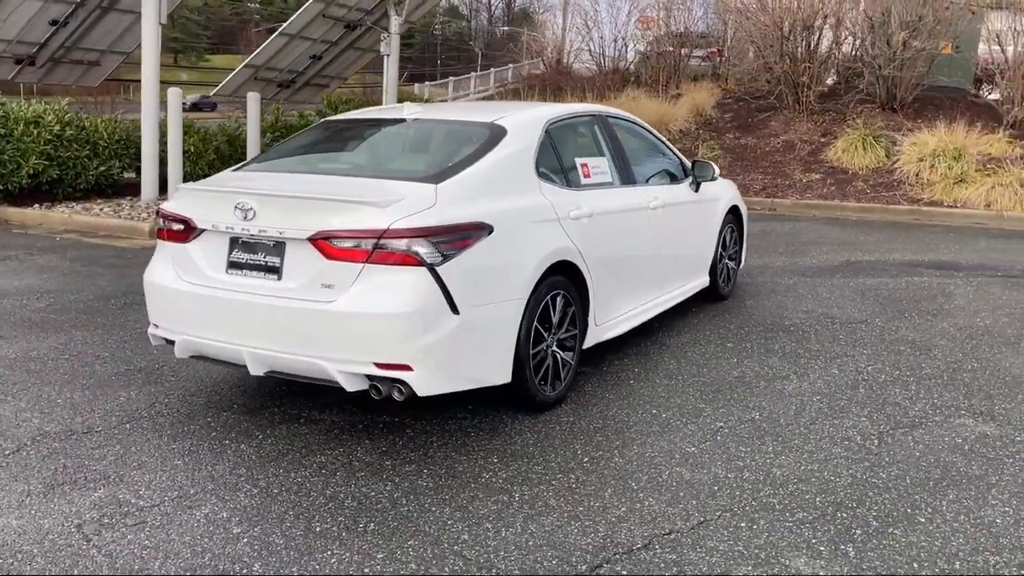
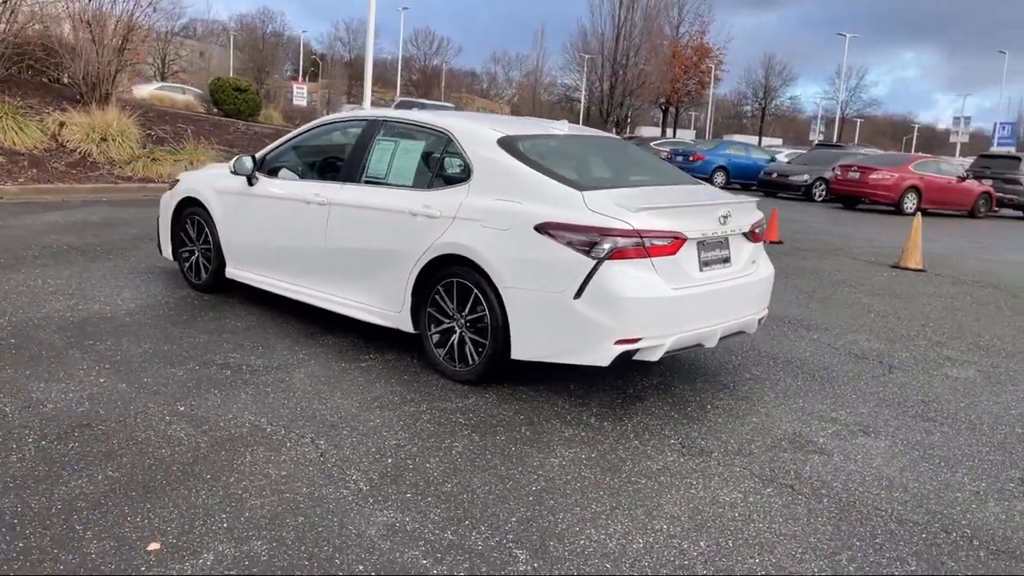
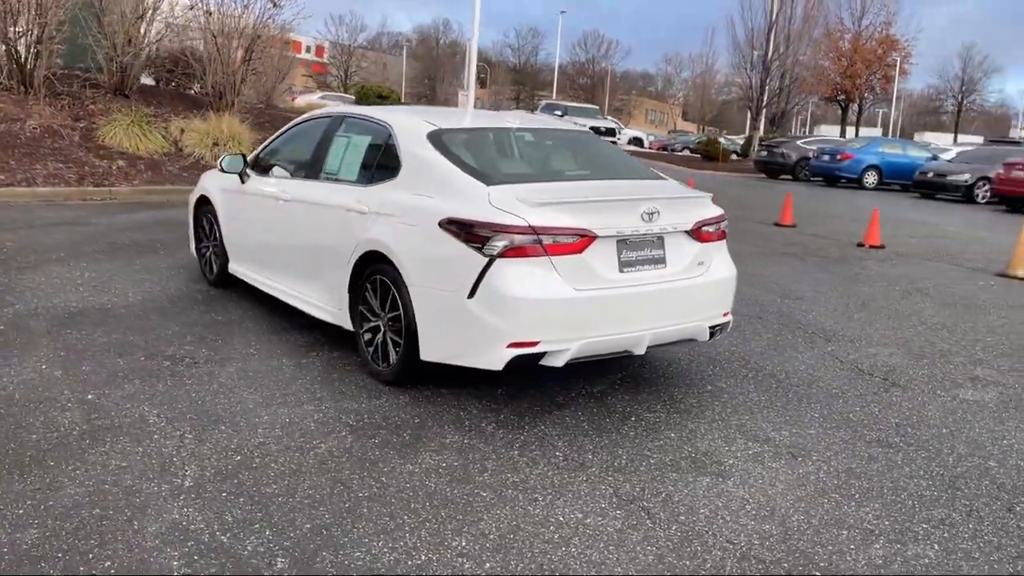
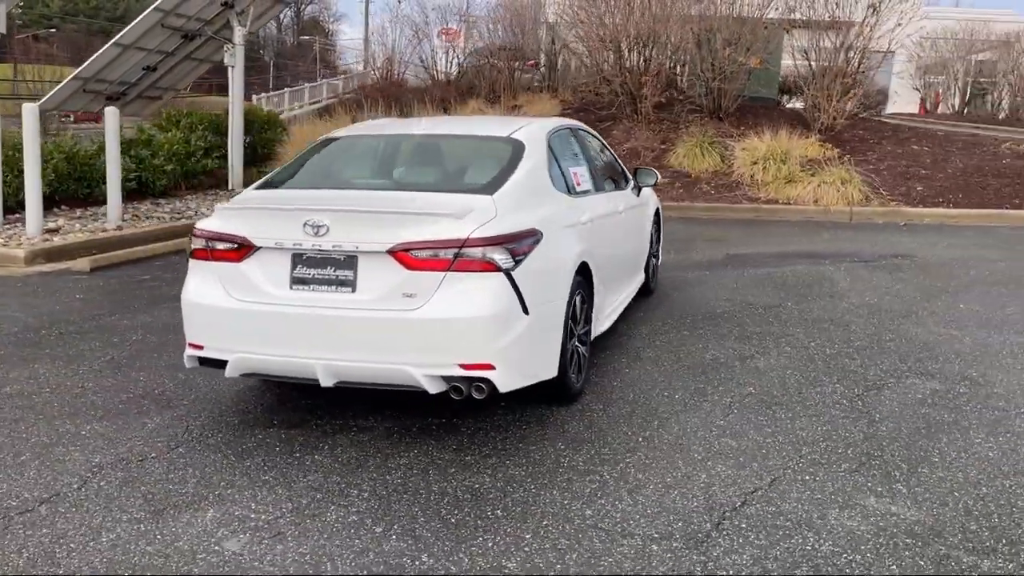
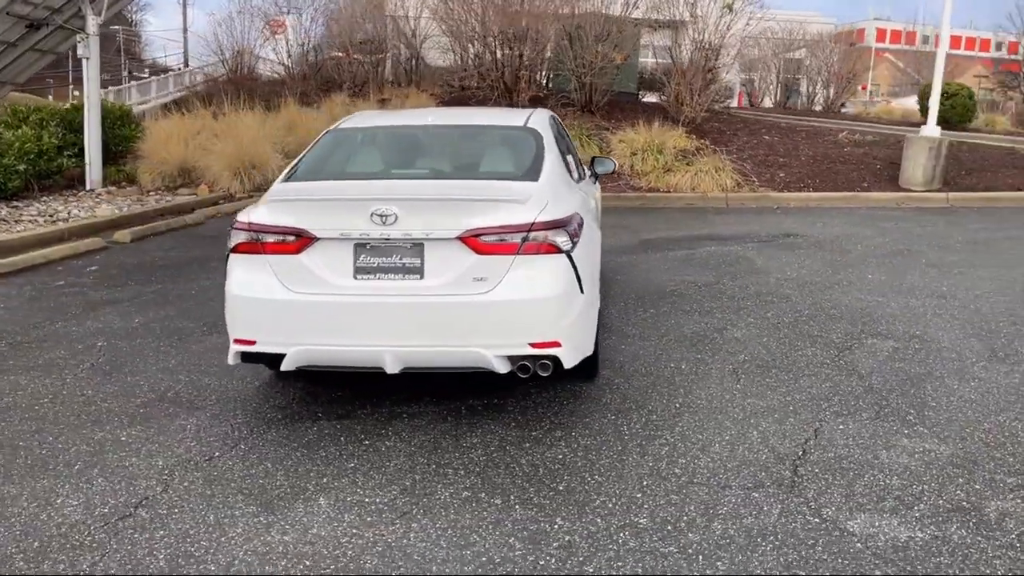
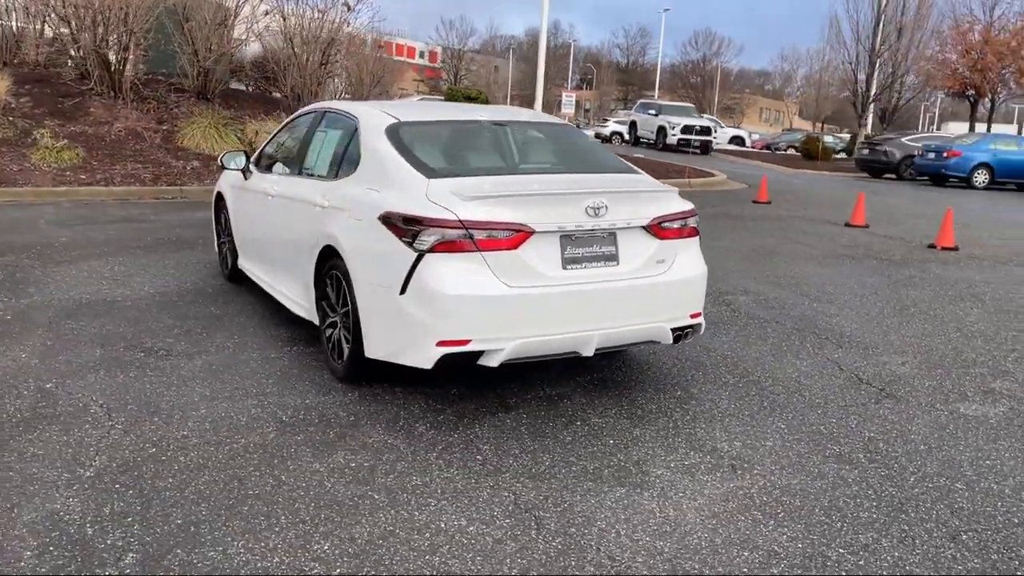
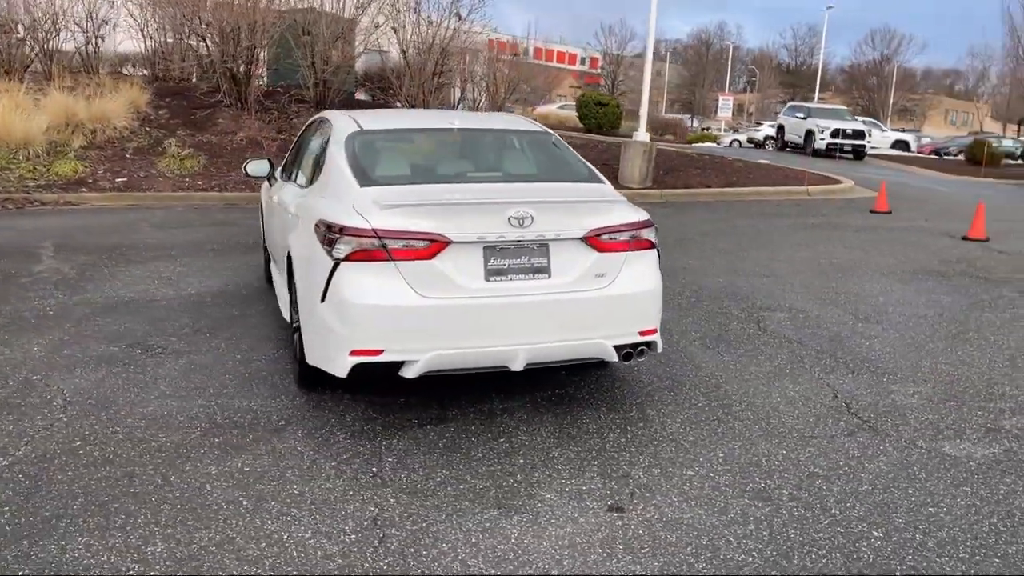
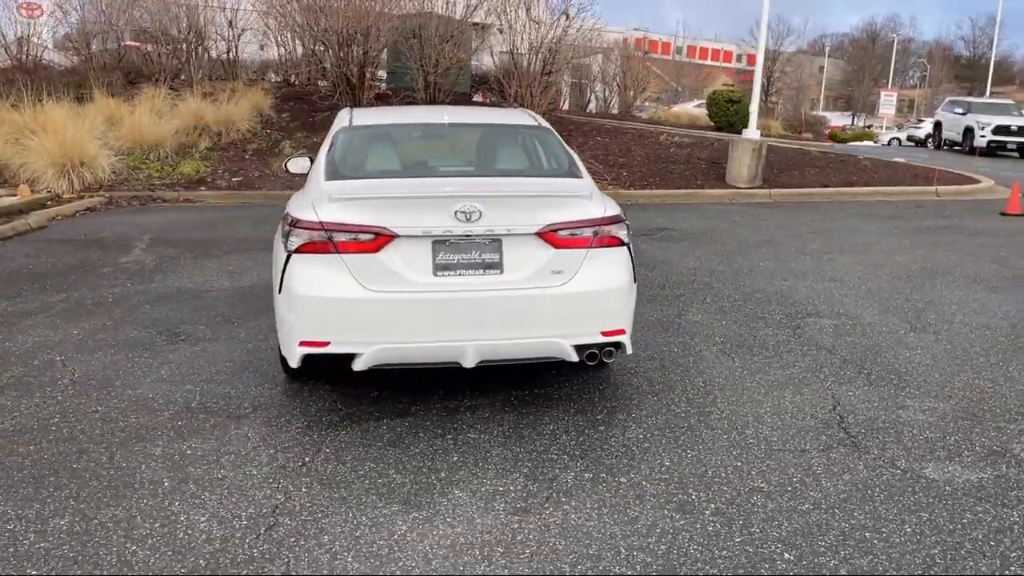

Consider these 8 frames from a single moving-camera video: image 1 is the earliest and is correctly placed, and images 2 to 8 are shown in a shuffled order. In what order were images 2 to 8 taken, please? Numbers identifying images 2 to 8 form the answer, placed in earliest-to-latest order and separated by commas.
4, 5, 8, 7, 6, 3, 2
